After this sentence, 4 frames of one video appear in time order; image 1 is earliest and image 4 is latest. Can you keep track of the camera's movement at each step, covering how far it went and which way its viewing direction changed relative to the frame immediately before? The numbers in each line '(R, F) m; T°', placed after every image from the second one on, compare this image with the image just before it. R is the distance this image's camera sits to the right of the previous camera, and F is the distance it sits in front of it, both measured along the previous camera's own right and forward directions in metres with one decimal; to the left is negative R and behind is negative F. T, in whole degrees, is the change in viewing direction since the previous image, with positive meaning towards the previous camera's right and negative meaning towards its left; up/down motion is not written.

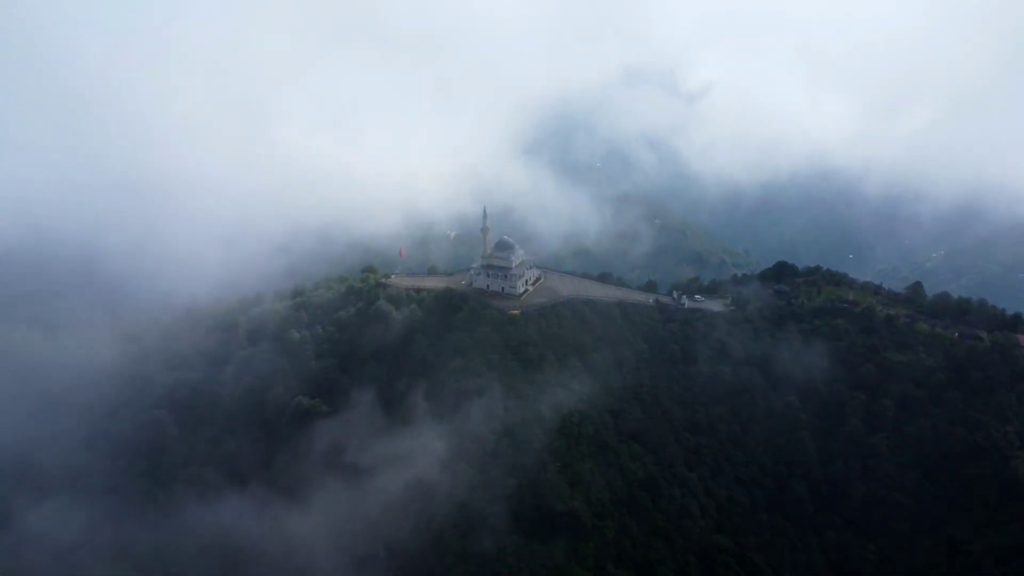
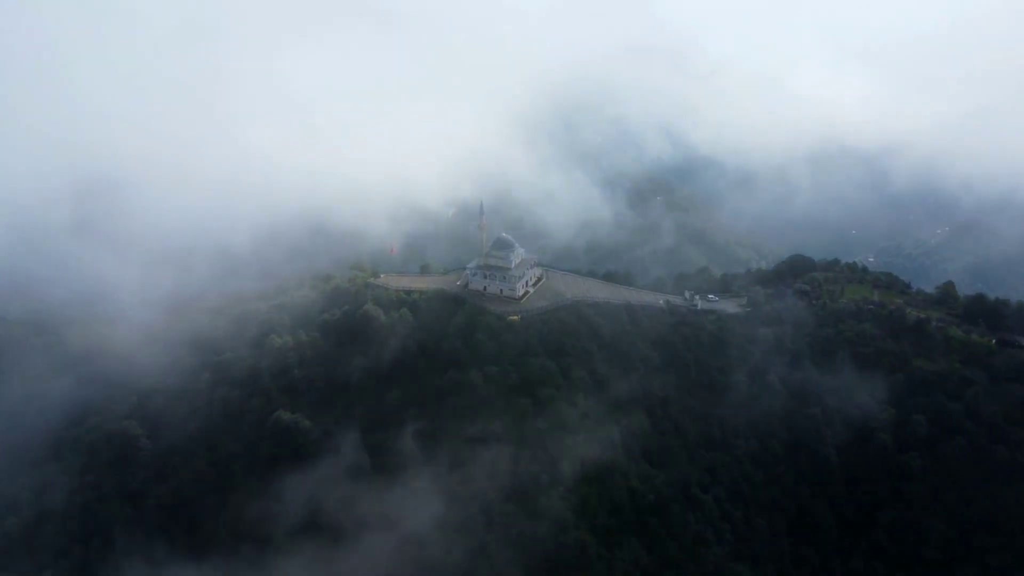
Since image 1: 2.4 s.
(+0.2, +3.4) m; 0°
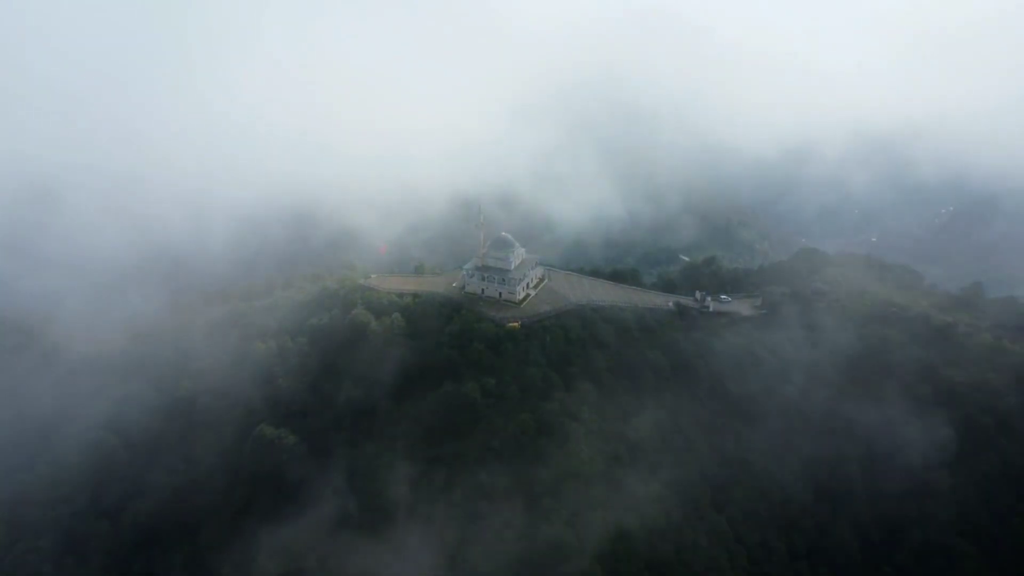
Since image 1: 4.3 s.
(+0.1, +2.6) m; 0°
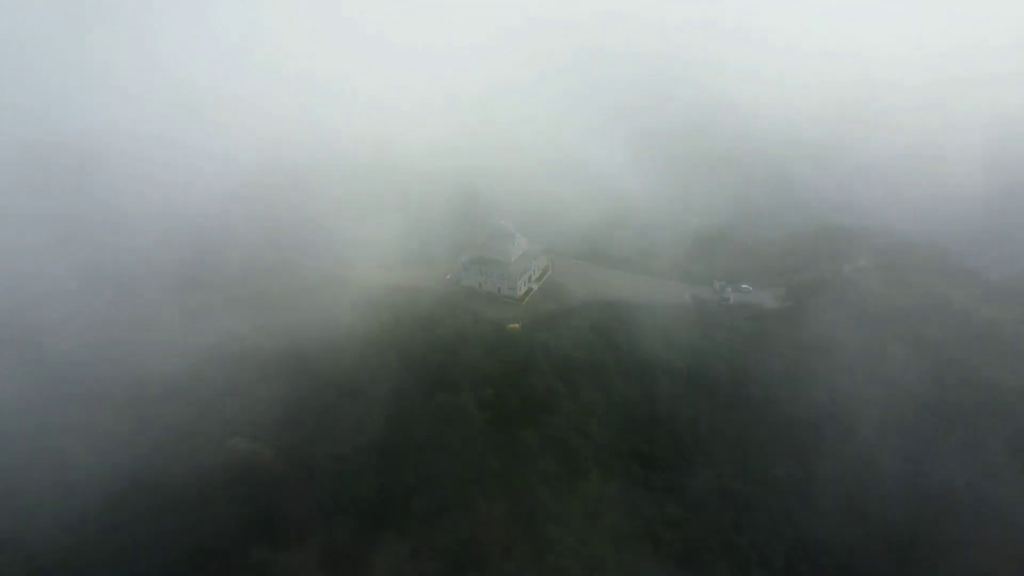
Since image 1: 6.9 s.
(+0.2, +3.7) m; 0°
